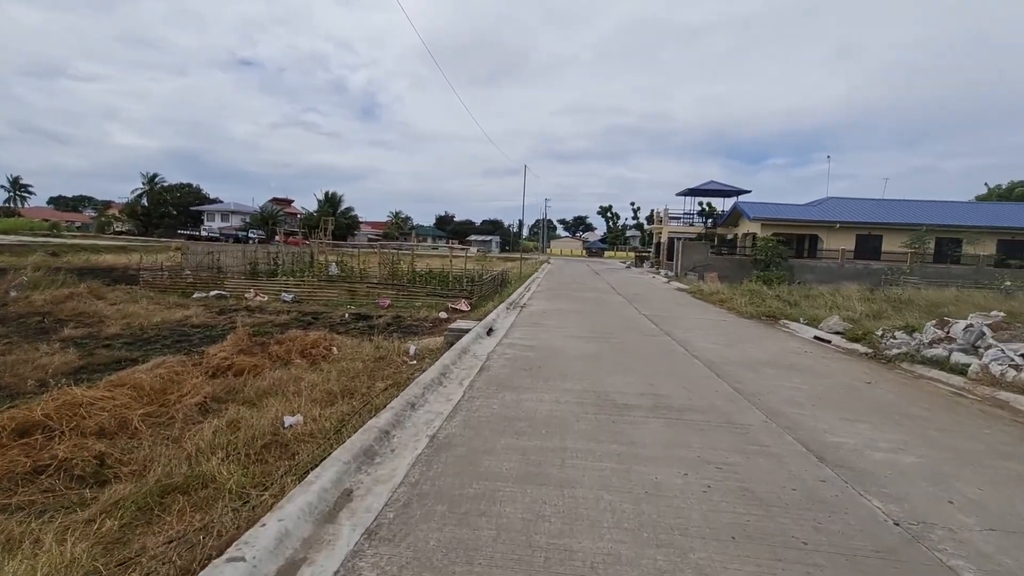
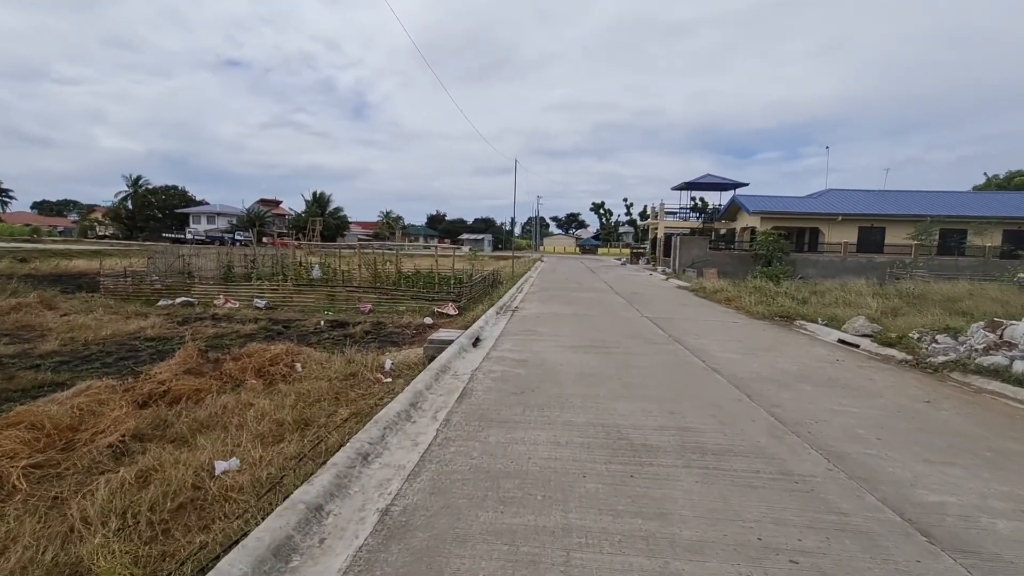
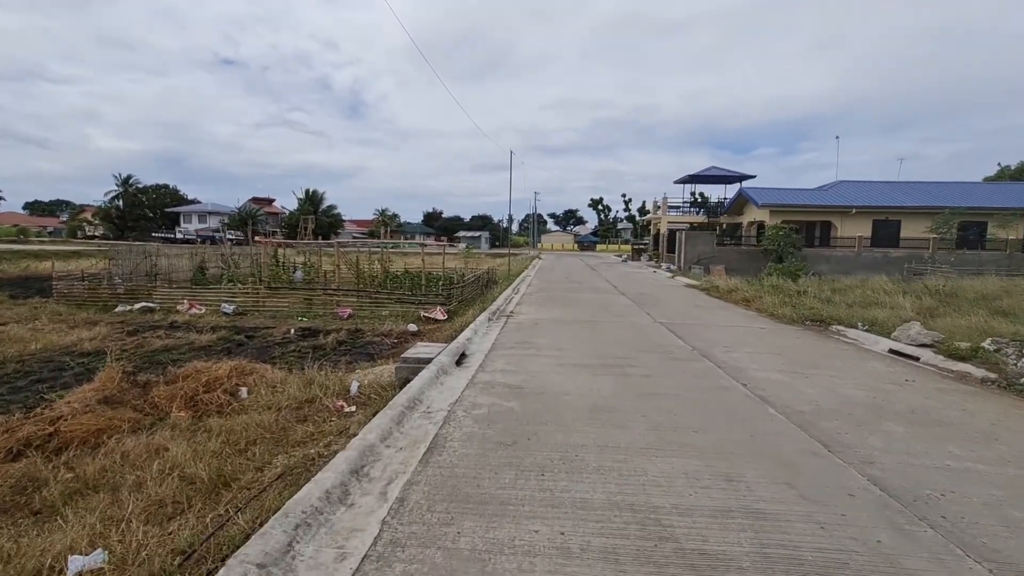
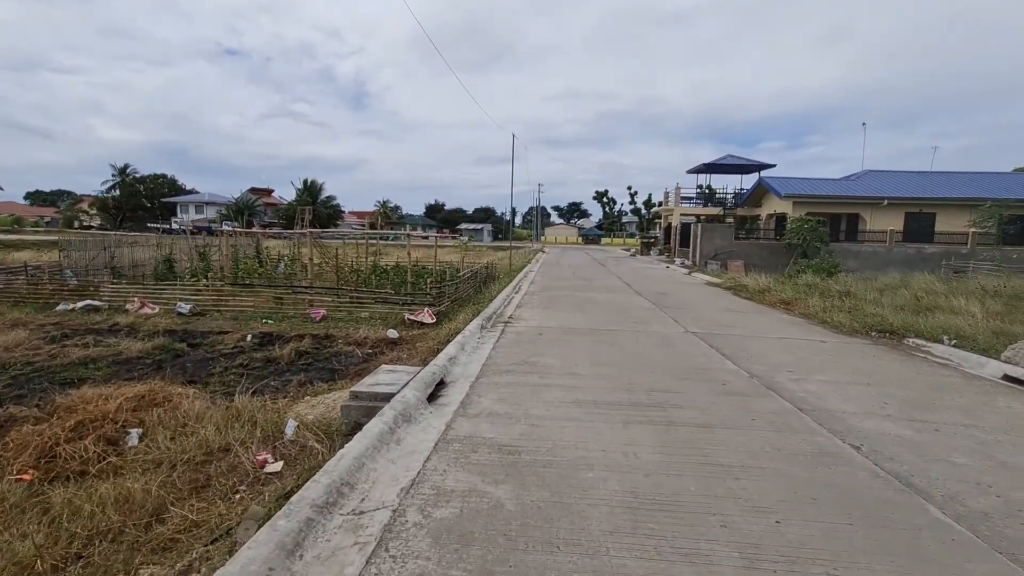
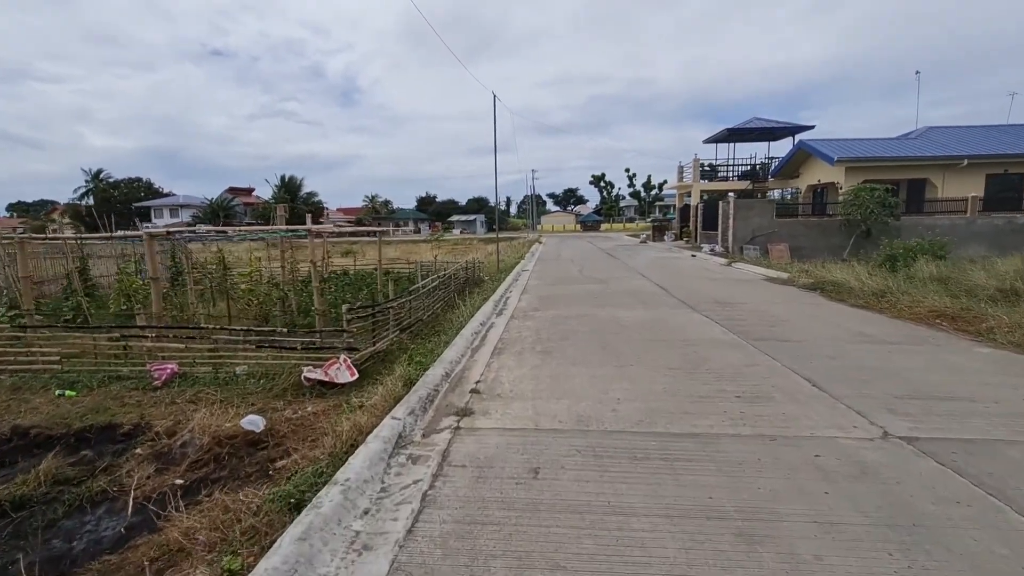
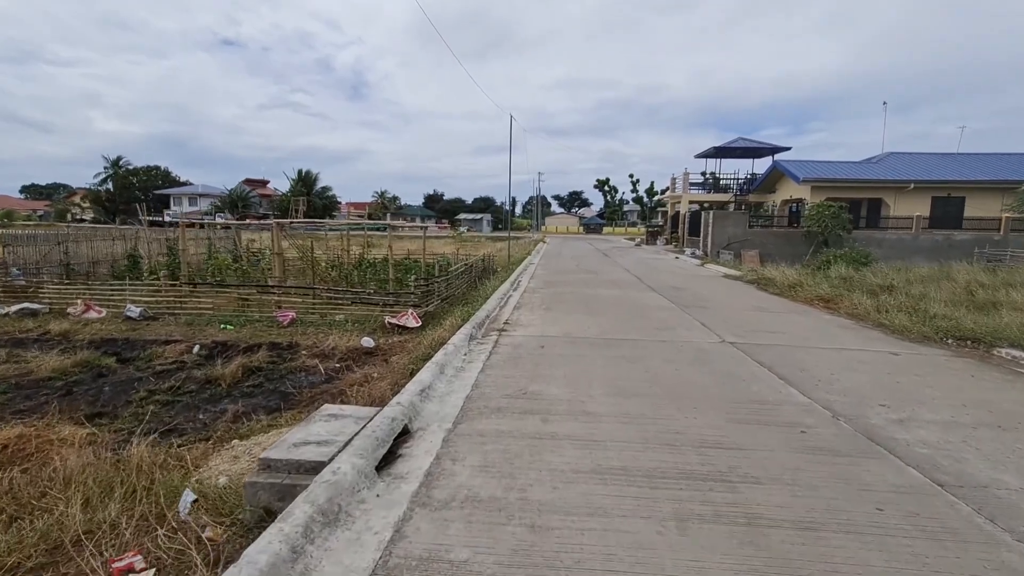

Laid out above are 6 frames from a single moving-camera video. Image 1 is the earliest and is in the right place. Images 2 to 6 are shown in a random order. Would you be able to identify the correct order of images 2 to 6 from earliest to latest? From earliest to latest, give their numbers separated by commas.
2, 3, 4, 6, 5
